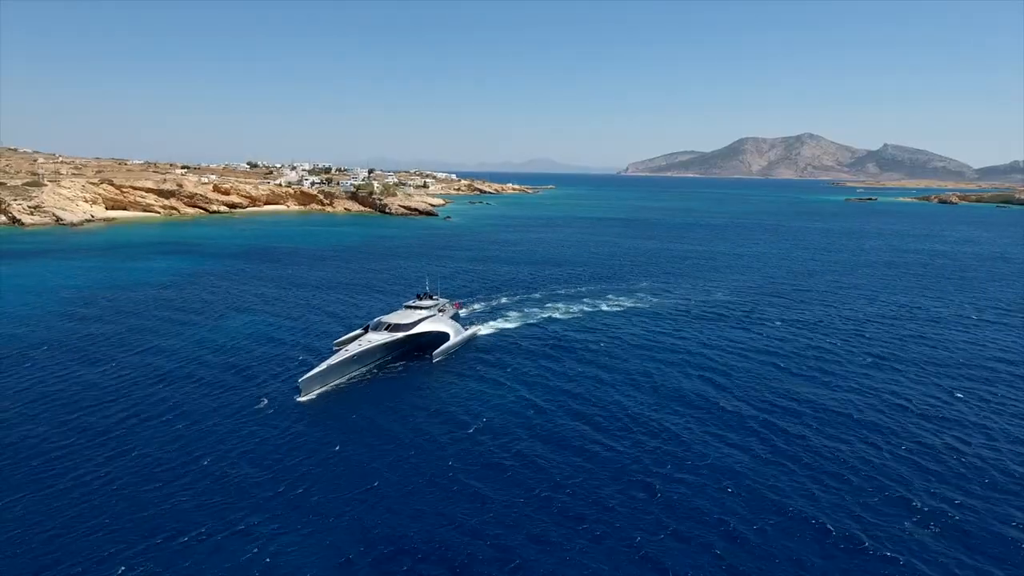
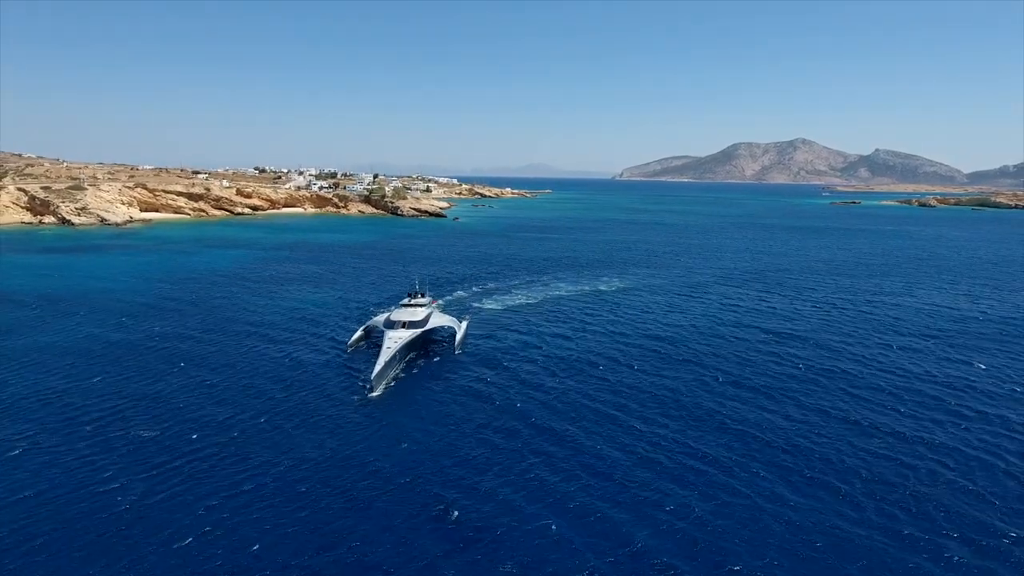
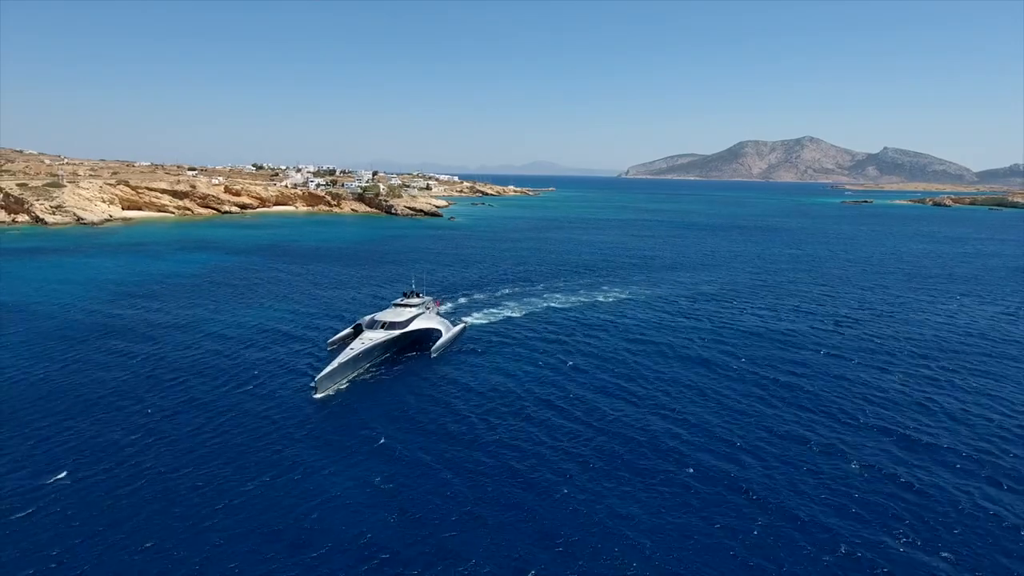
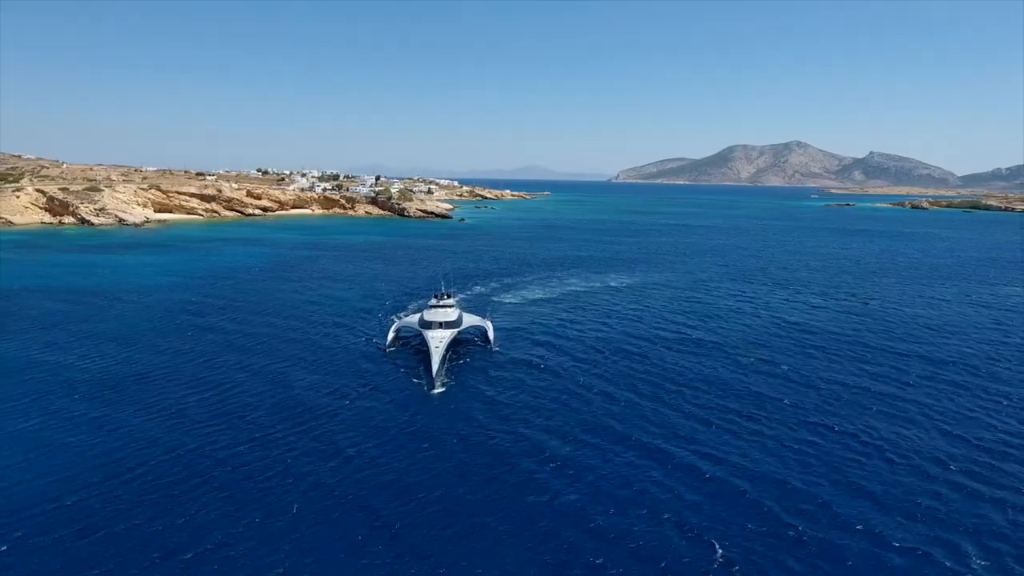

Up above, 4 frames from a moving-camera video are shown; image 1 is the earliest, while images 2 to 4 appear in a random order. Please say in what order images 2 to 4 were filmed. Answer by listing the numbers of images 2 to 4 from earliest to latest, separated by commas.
3, 2, 4
